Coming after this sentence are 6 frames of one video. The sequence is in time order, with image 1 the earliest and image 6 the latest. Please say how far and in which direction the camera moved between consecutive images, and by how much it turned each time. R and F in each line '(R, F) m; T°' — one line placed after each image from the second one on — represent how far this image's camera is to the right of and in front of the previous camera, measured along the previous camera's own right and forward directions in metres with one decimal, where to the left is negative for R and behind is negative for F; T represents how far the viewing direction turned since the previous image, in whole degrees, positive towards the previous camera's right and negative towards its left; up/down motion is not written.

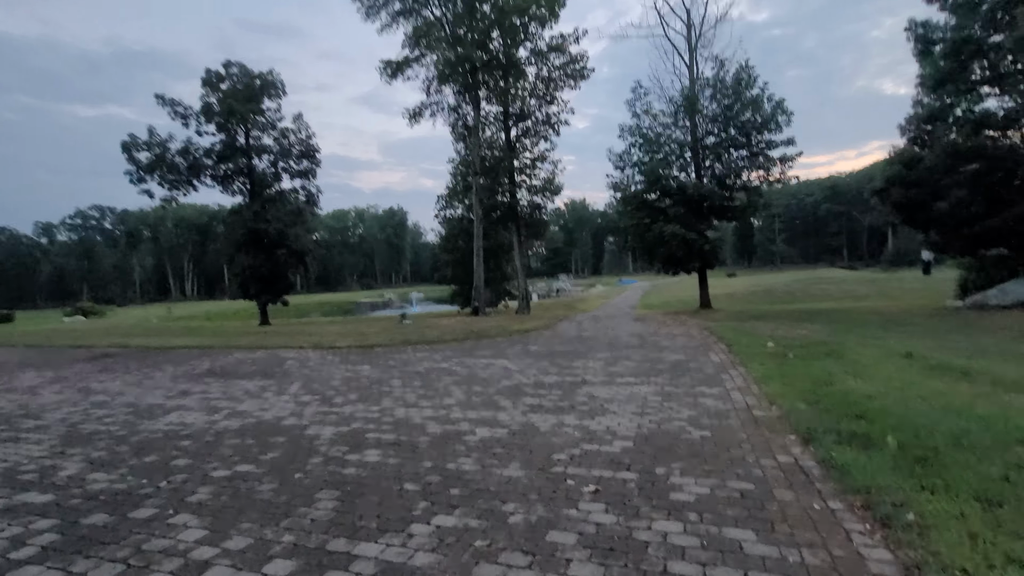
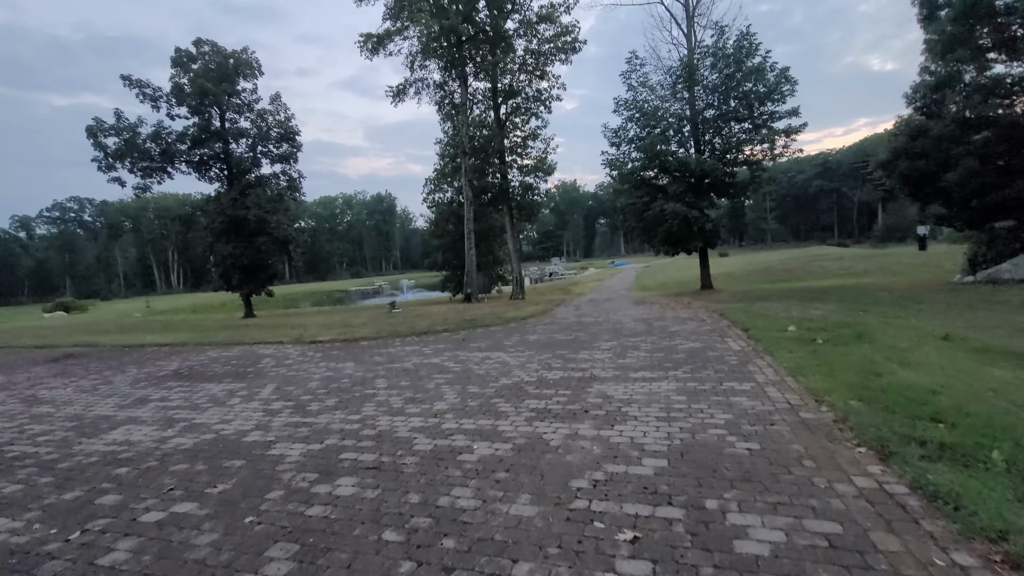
(-0.1, +1.0) m; +1°
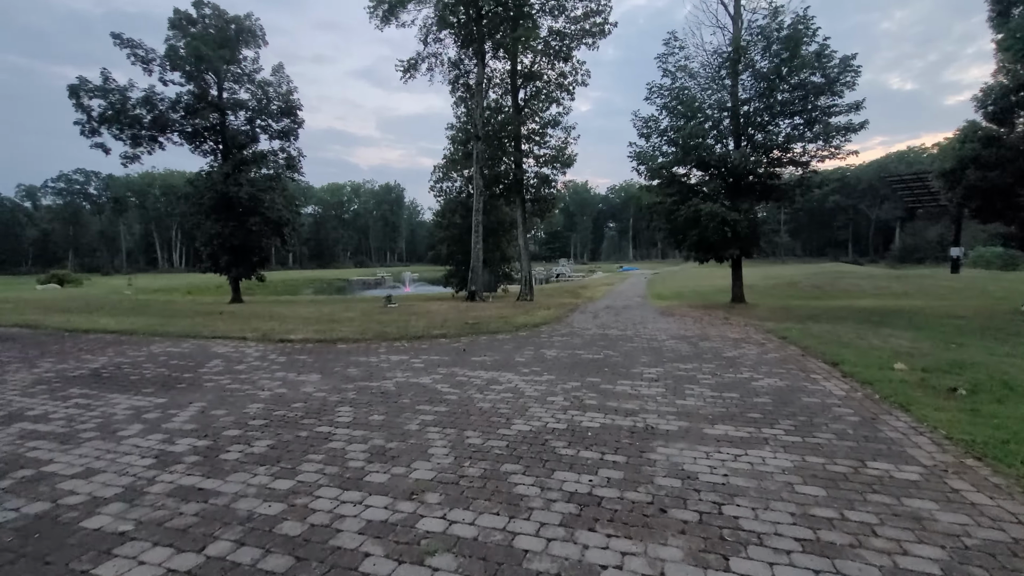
(-0.2, +2.4) m; 0°
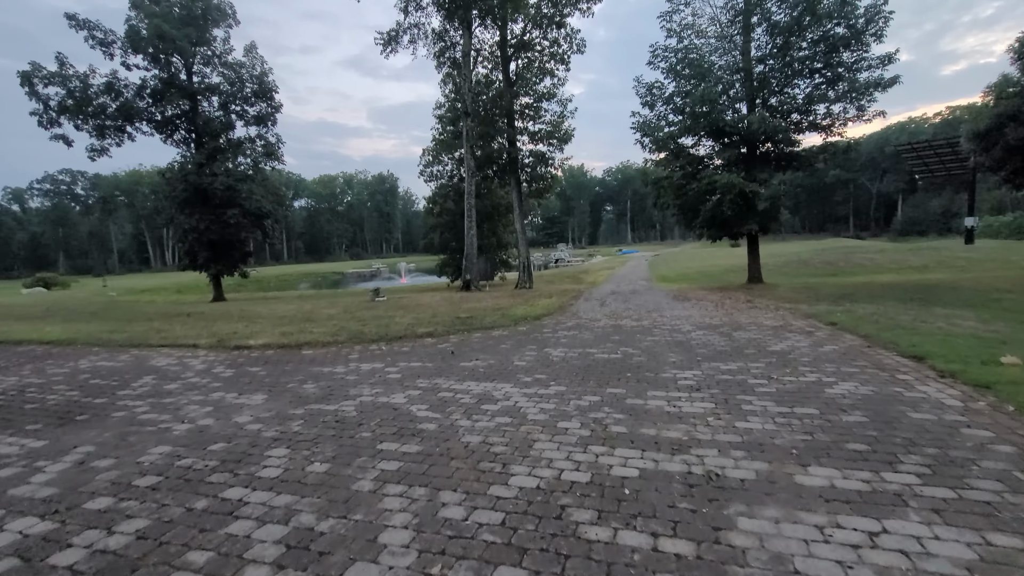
(+0.1, +1.7) m; 0°
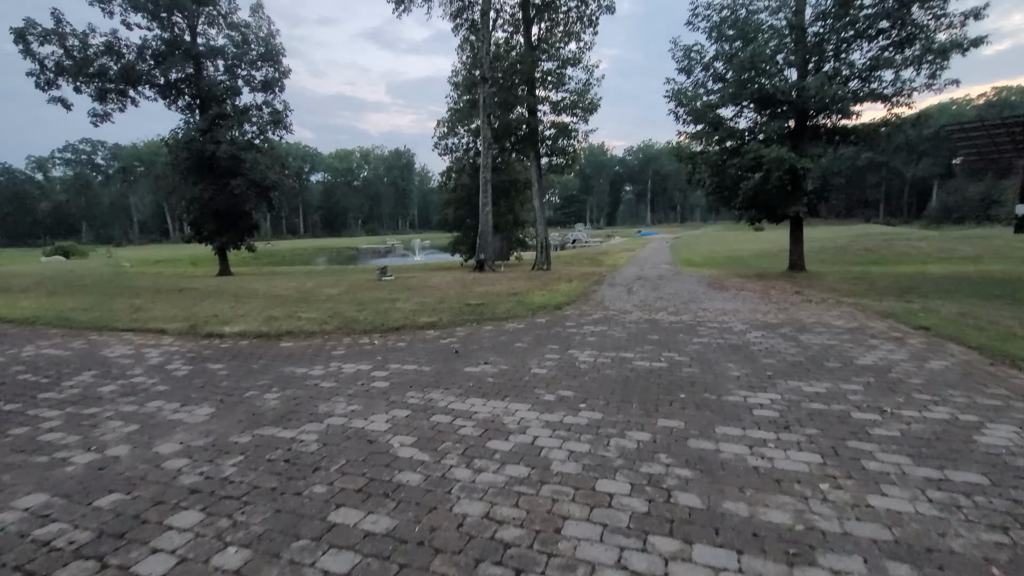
(-0.1, +1.5) m; -2°
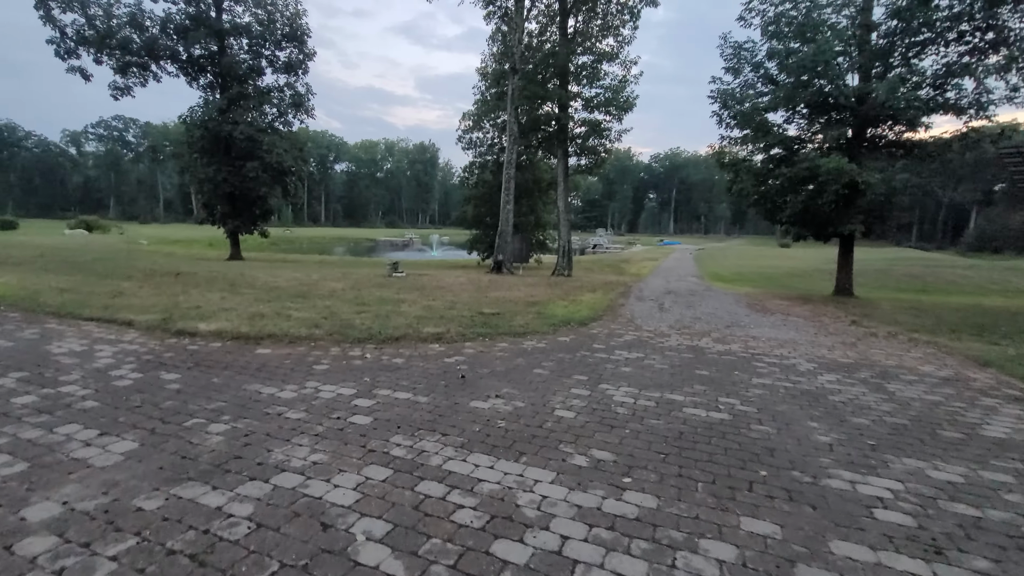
(-0.1, +1.3) m; -2°
